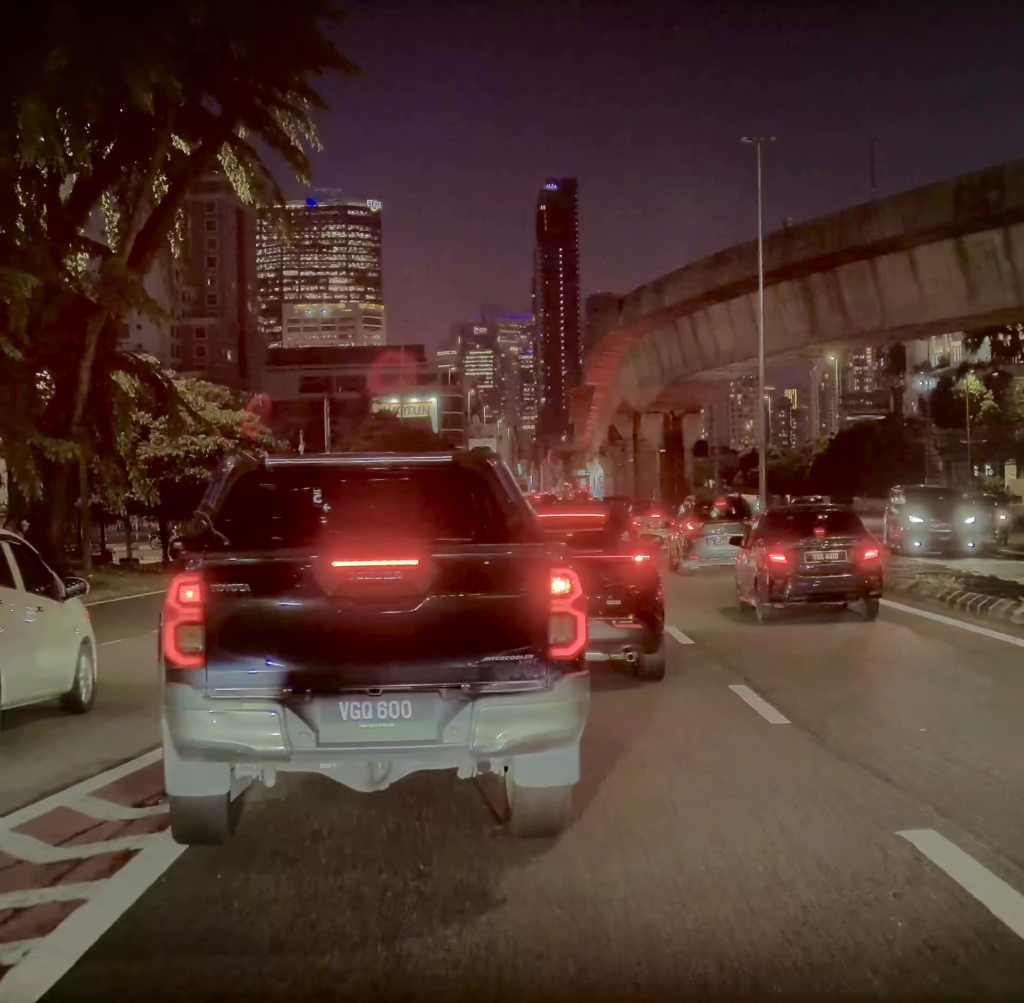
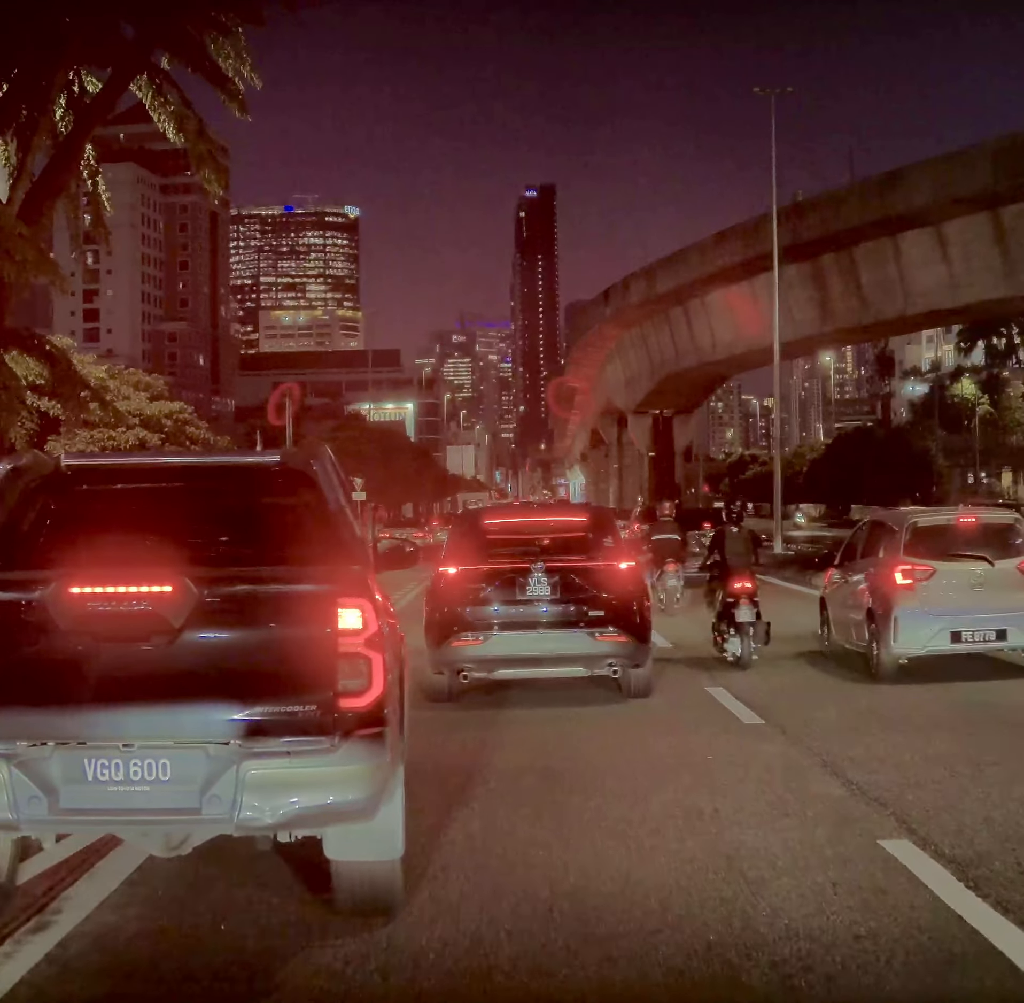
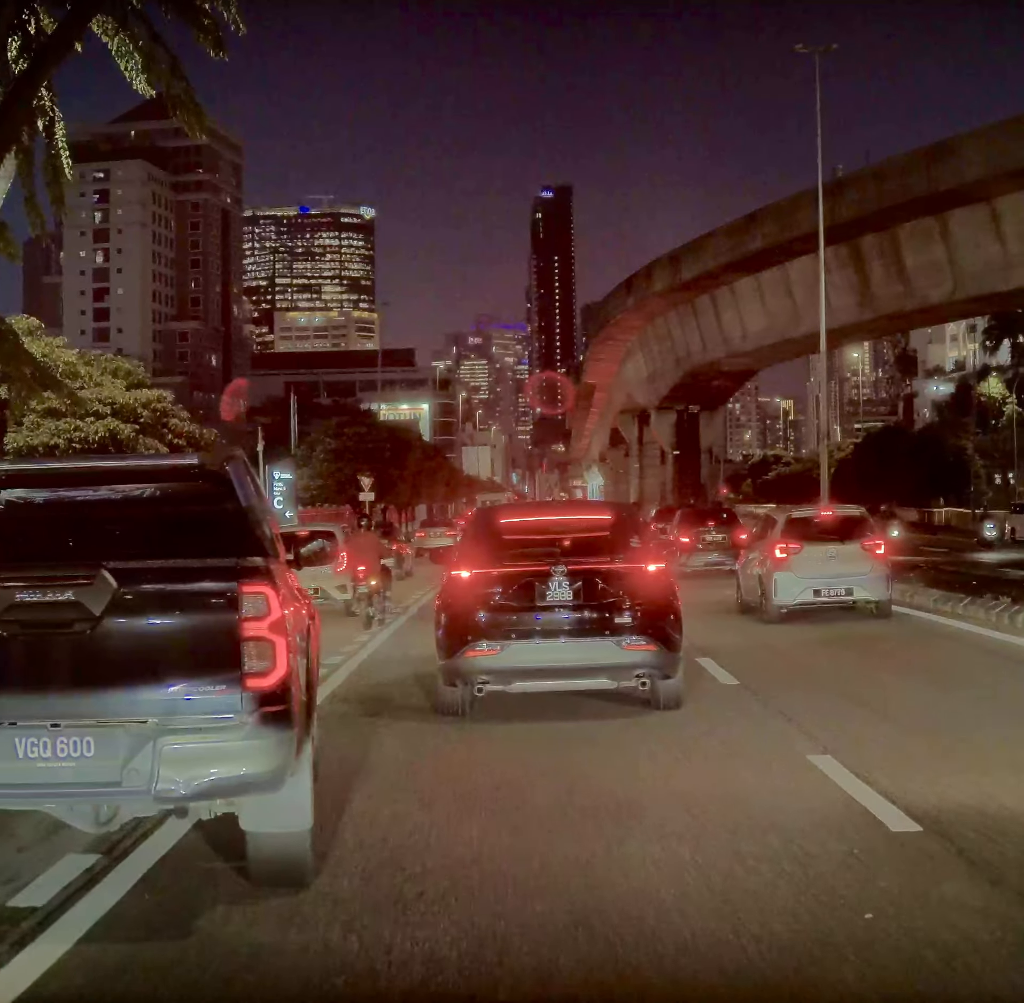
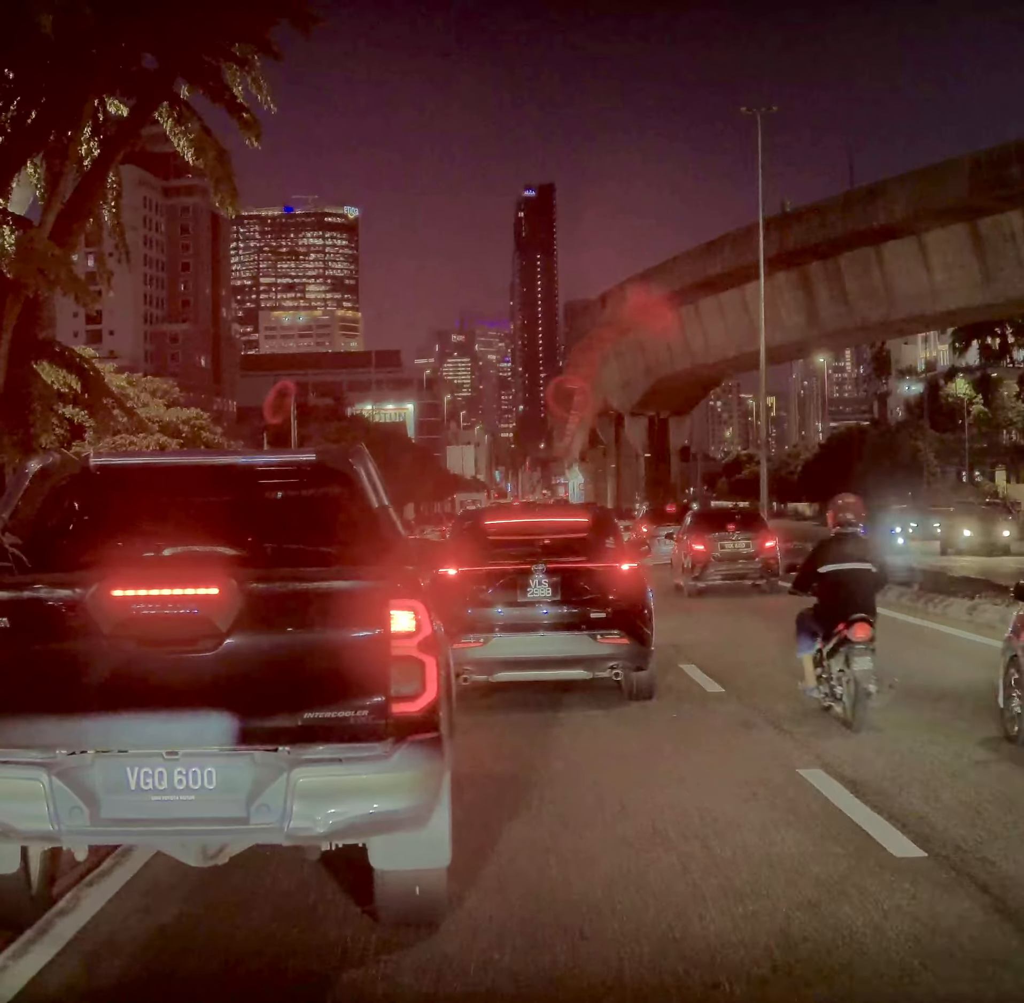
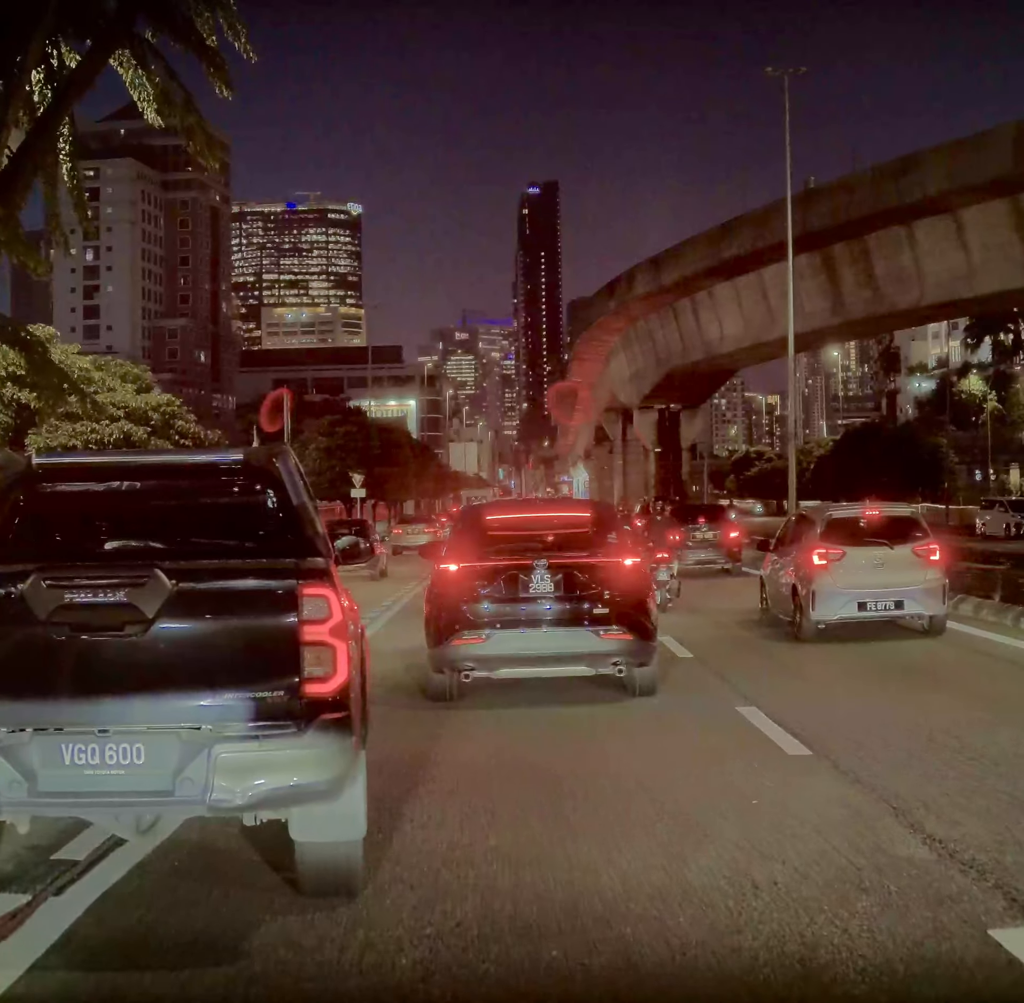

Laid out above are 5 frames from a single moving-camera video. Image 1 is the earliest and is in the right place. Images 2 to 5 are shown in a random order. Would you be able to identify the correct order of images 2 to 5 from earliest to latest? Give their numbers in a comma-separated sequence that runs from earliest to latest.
4, 2, 5, 3
